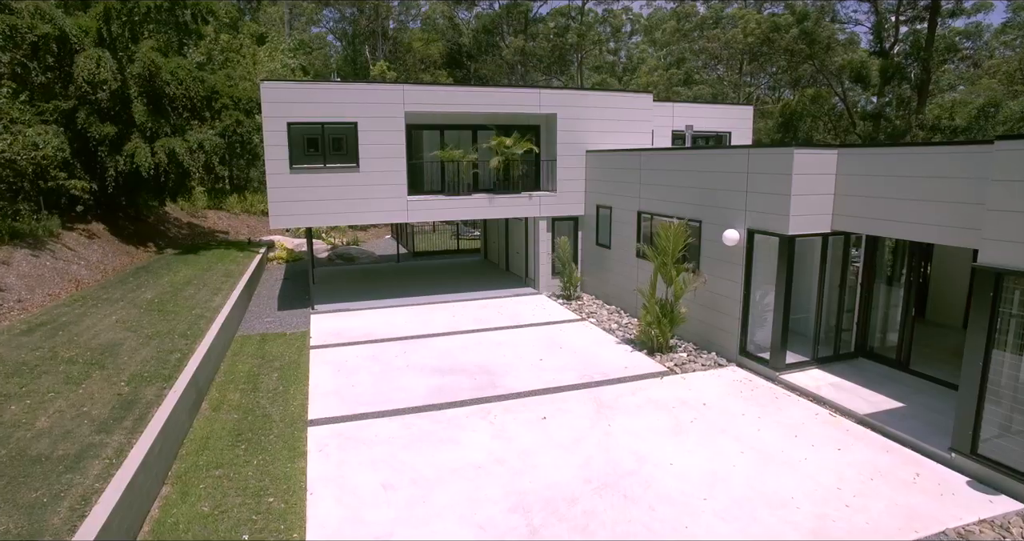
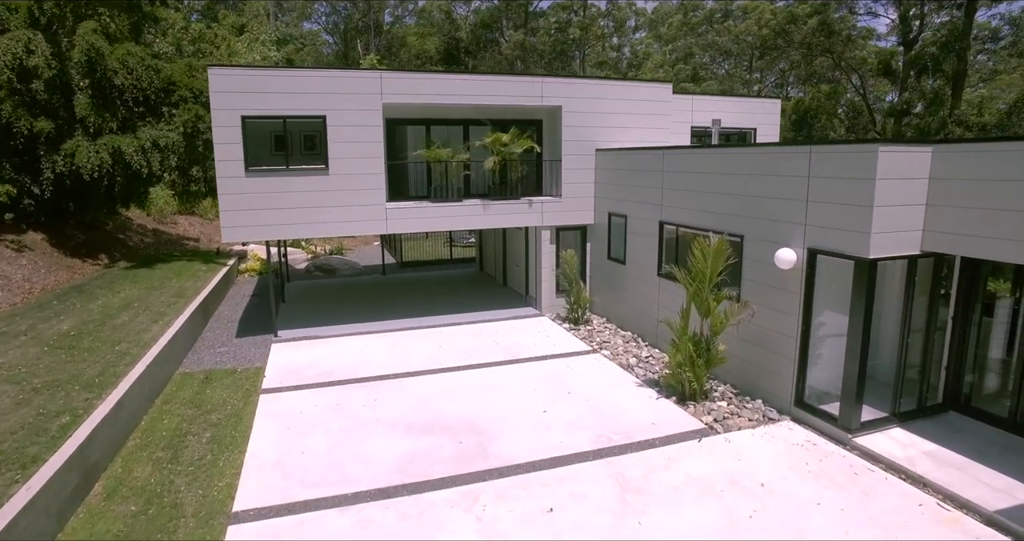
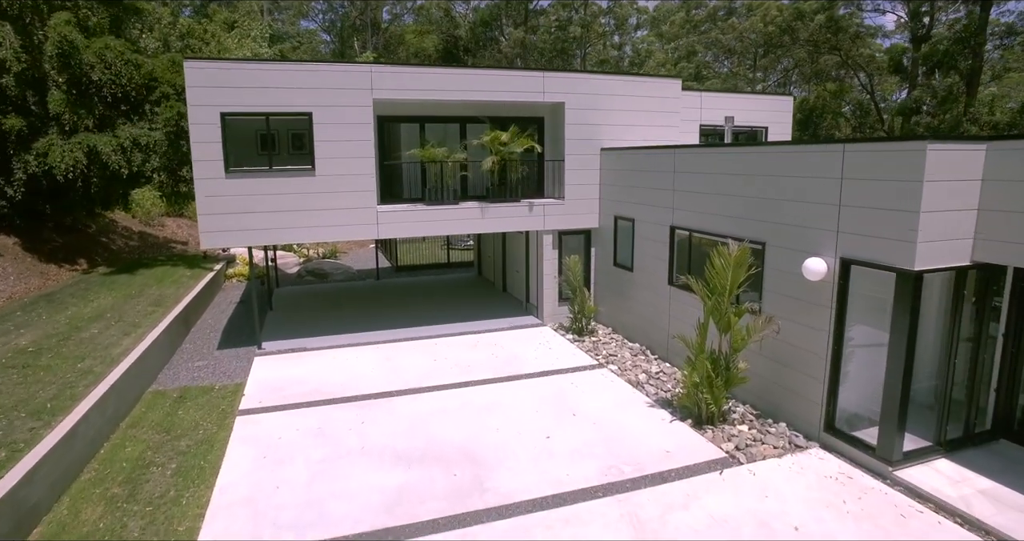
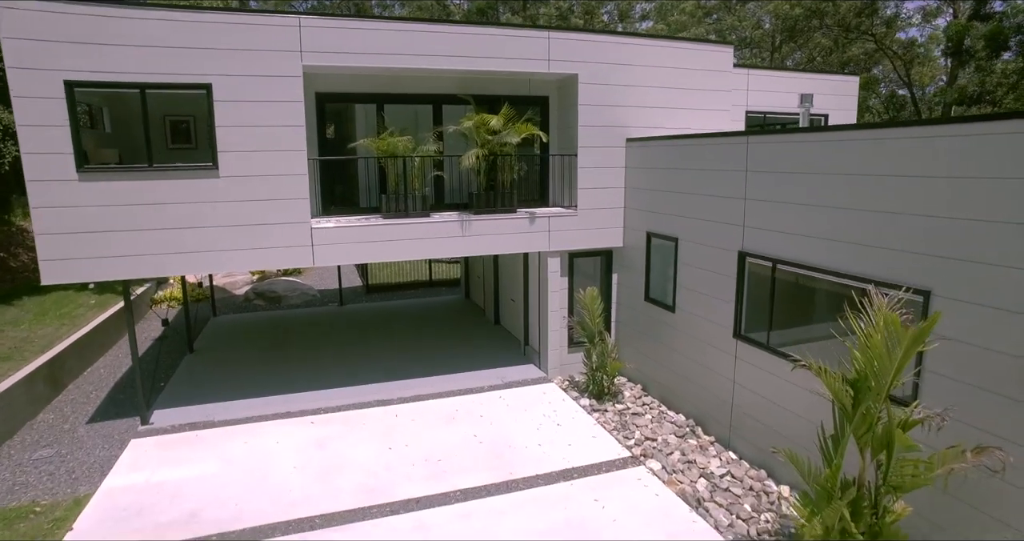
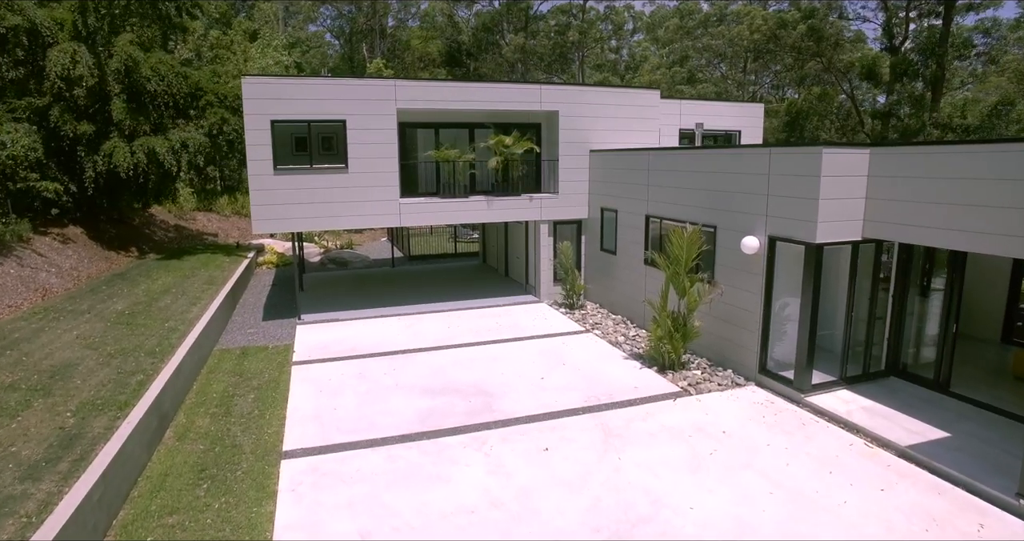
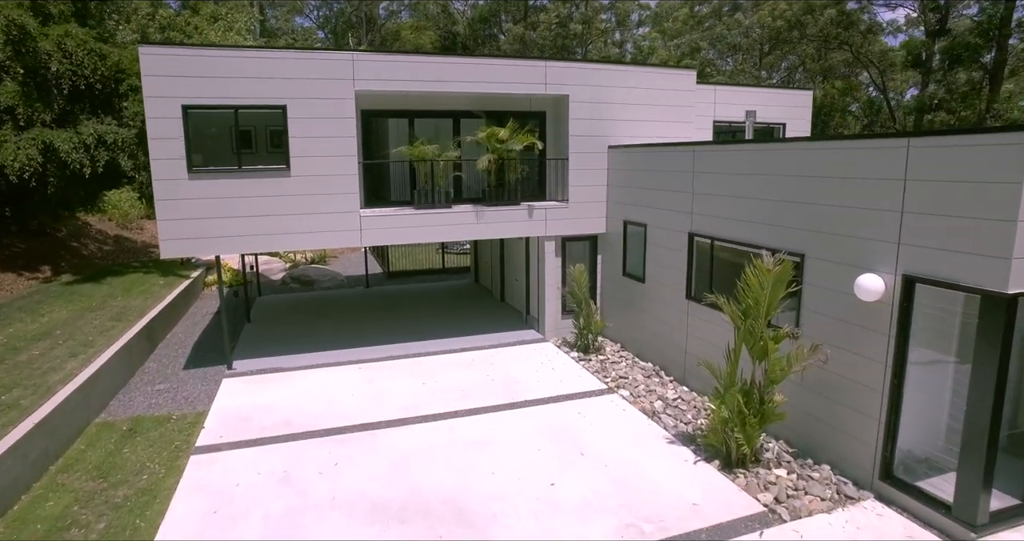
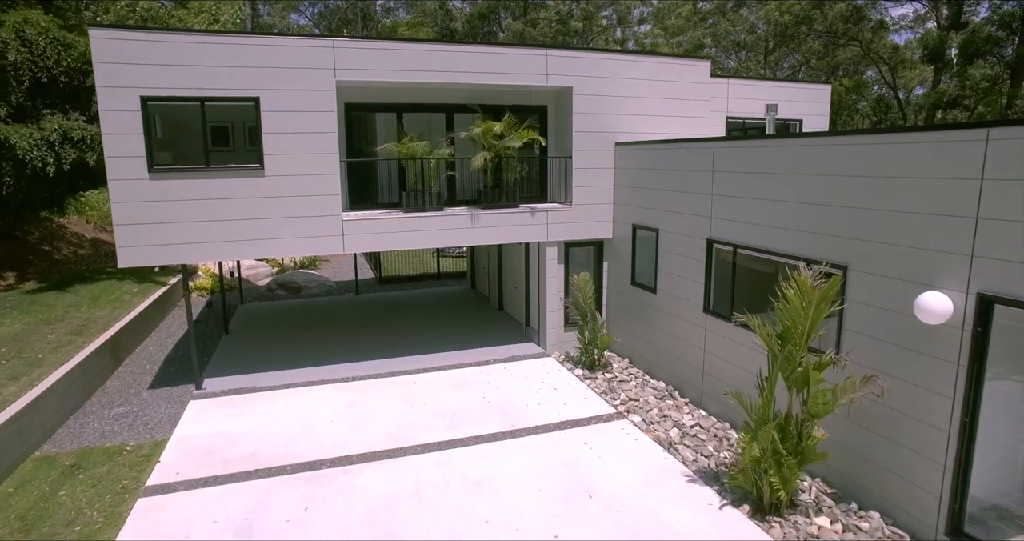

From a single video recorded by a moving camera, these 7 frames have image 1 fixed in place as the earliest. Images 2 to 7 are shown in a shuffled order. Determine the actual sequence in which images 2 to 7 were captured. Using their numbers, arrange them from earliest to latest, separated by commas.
5, 2, 3, 6, 7, 4
